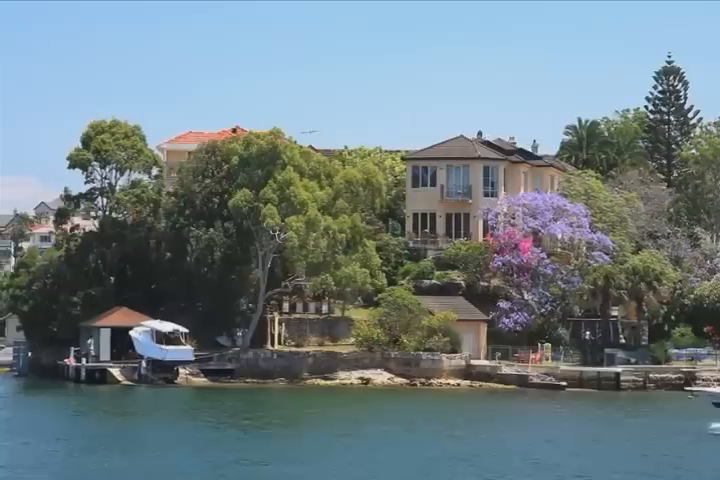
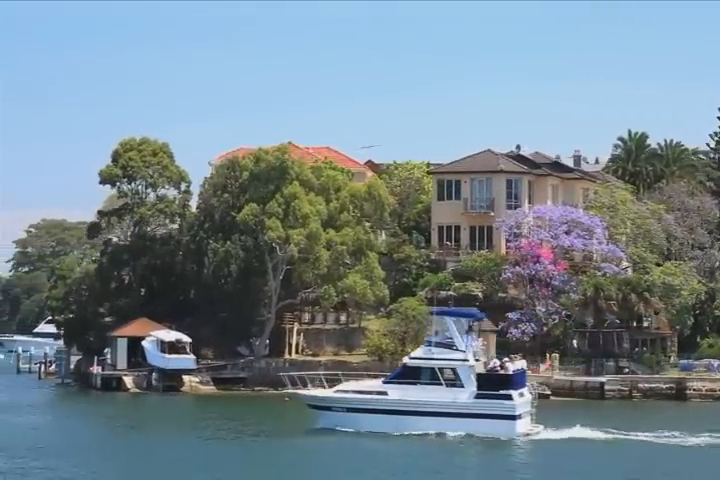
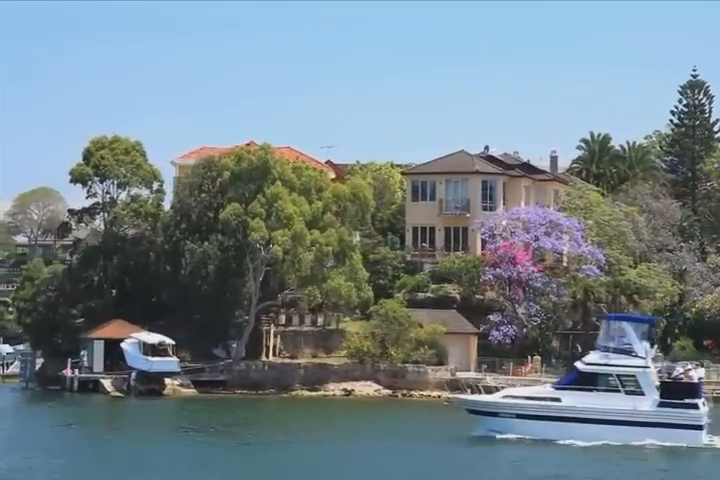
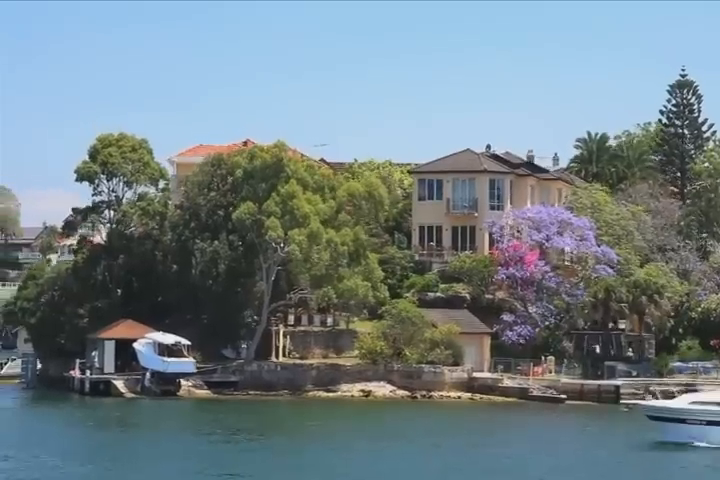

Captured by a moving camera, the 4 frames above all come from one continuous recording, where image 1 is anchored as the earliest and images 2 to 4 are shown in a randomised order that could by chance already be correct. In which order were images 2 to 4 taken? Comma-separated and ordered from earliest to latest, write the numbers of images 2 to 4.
4, 3, 2
